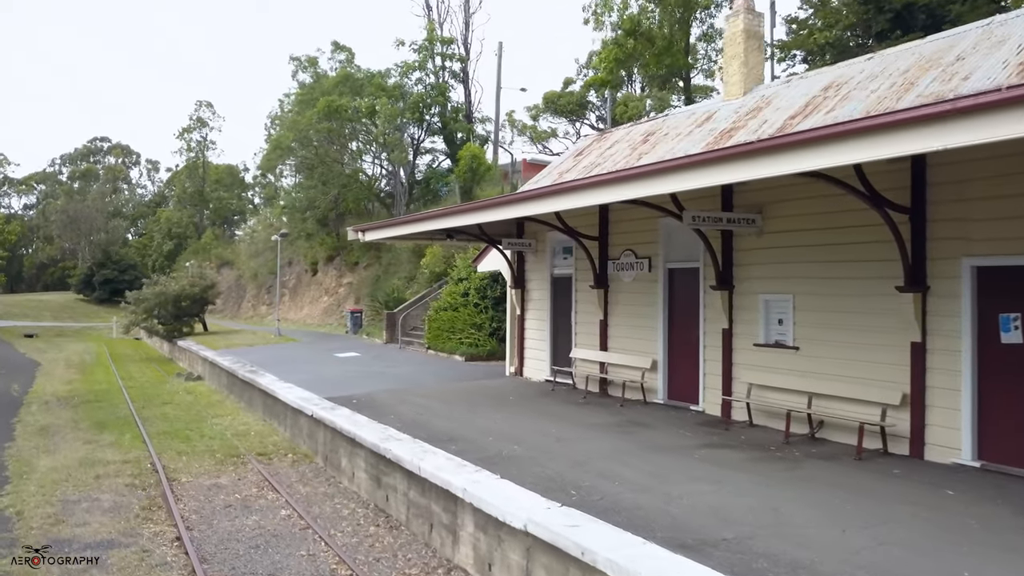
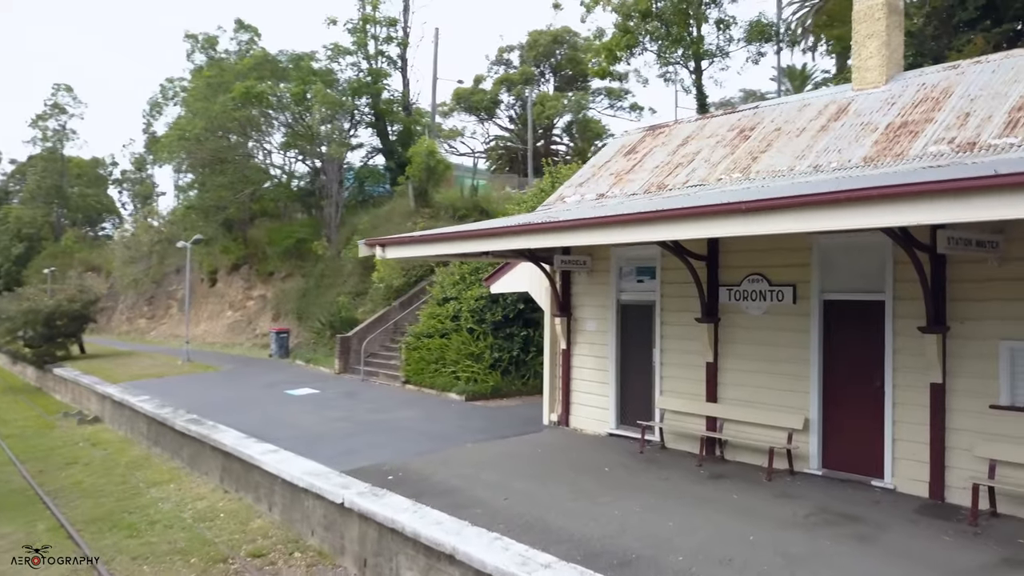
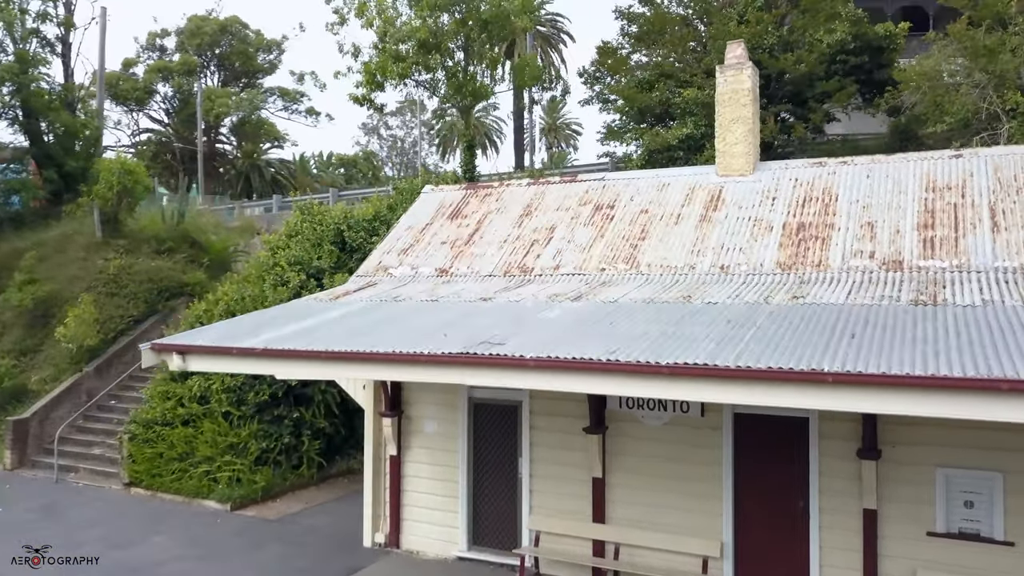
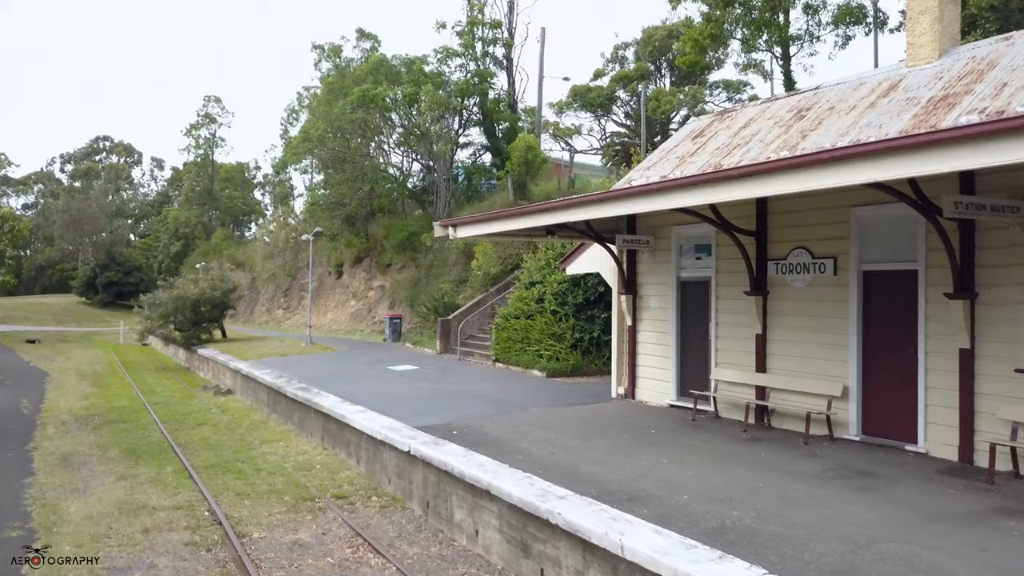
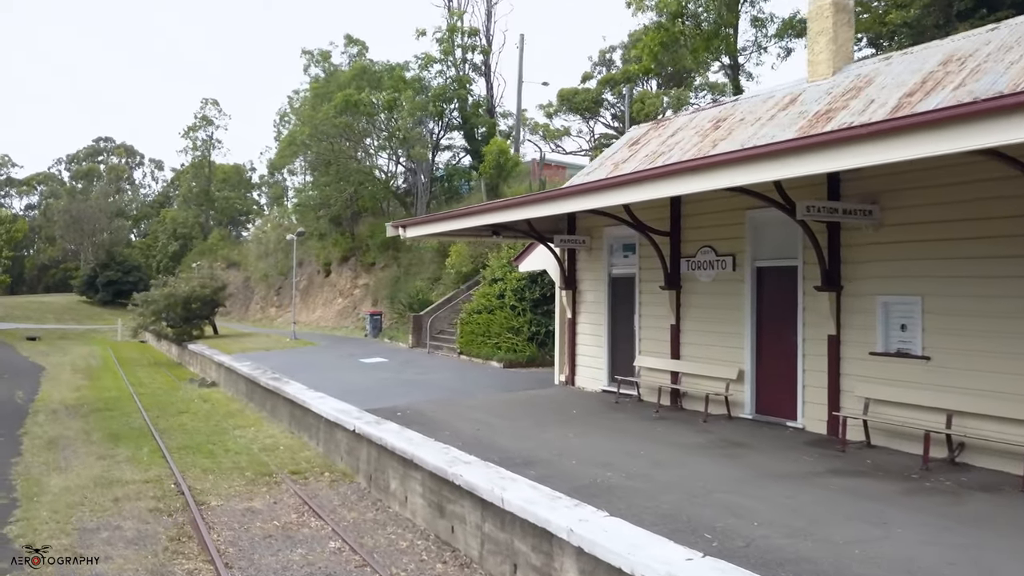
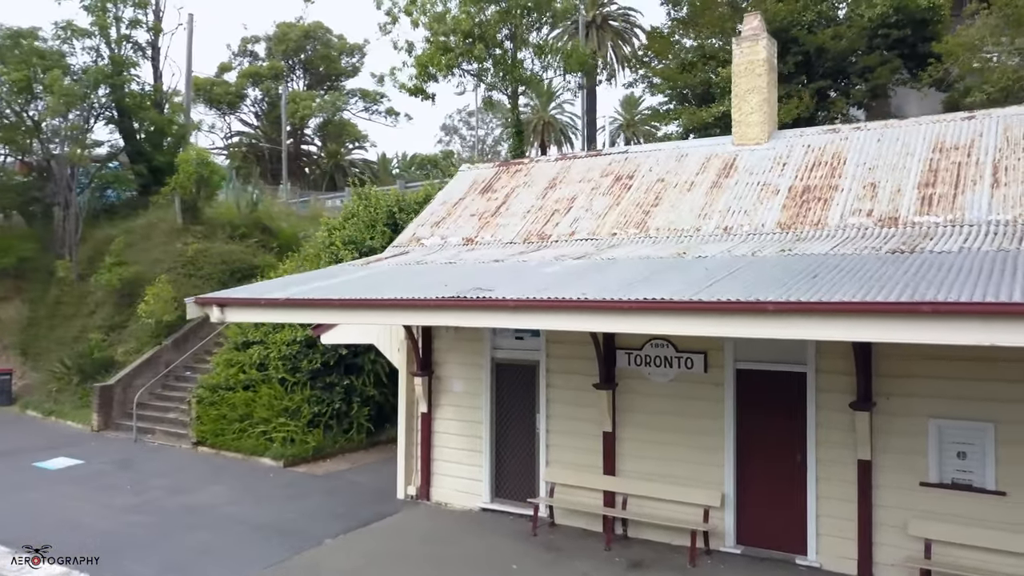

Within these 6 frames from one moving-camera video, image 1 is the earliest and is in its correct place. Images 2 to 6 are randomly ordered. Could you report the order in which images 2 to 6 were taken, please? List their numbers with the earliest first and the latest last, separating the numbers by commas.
5, 4, 2, 6, 3
